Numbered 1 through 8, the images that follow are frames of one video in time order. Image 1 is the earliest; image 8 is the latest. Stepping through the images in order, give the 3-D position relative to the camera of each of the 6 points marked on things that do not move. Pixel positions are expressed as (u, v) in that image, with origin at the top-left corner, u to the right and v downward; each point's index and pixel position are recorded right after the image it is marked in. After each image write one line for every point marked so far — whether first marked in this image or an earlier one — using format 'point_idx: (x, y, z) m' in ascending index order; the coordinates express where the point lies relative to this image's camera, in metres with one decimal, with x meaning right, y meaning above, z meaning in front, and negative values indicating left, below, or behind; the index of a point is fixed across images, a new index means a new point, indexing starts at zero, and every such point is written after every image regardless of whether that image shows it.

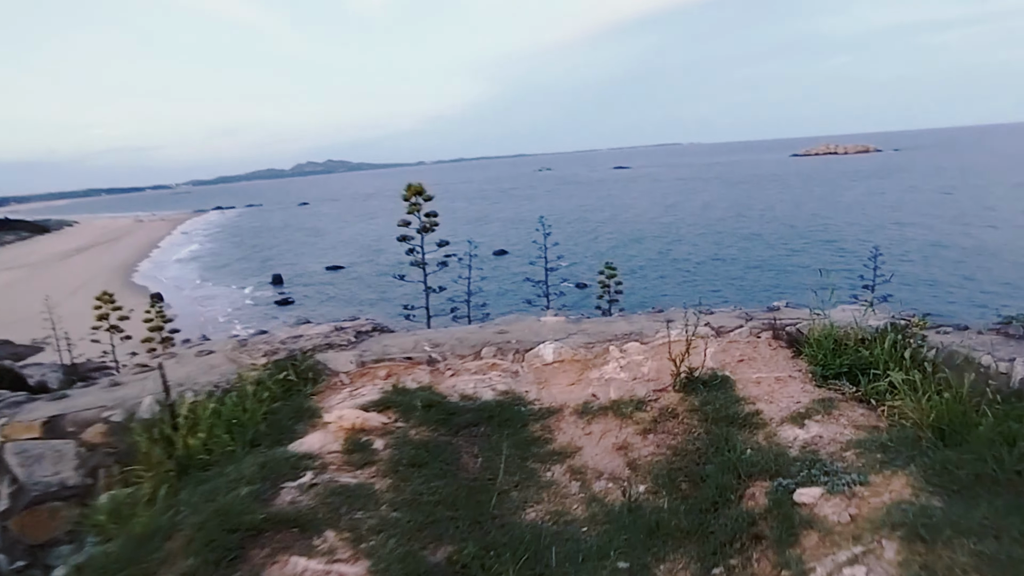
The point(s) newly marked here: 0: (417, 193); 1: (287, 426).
0: (-2.1, +2.1, +13.3) m
1: (-1.3, -0.8, +3.5) m
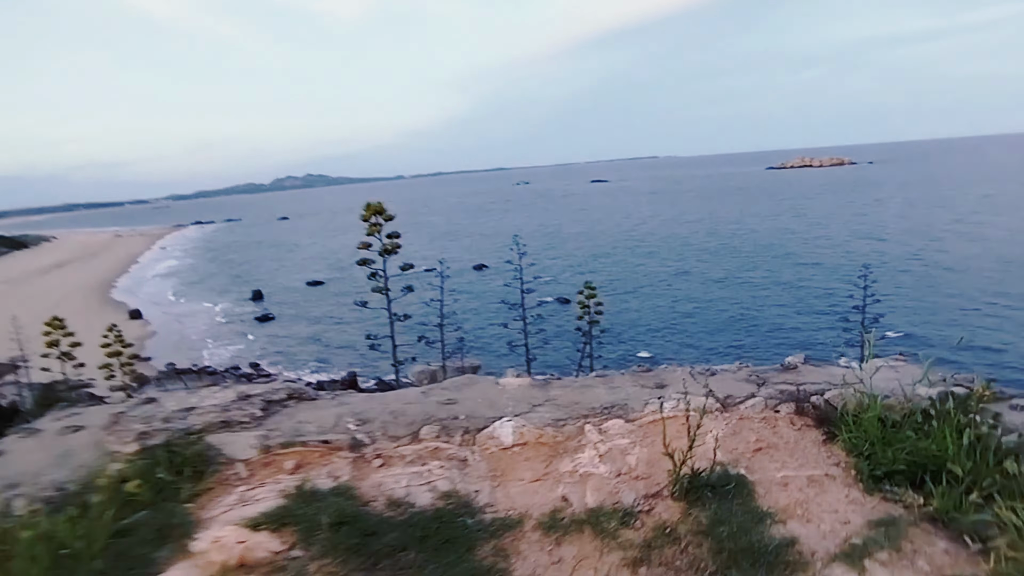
0: (-2.7, +1.5, +12.3) m
1: (-1.5, -1.1, +2.5) m
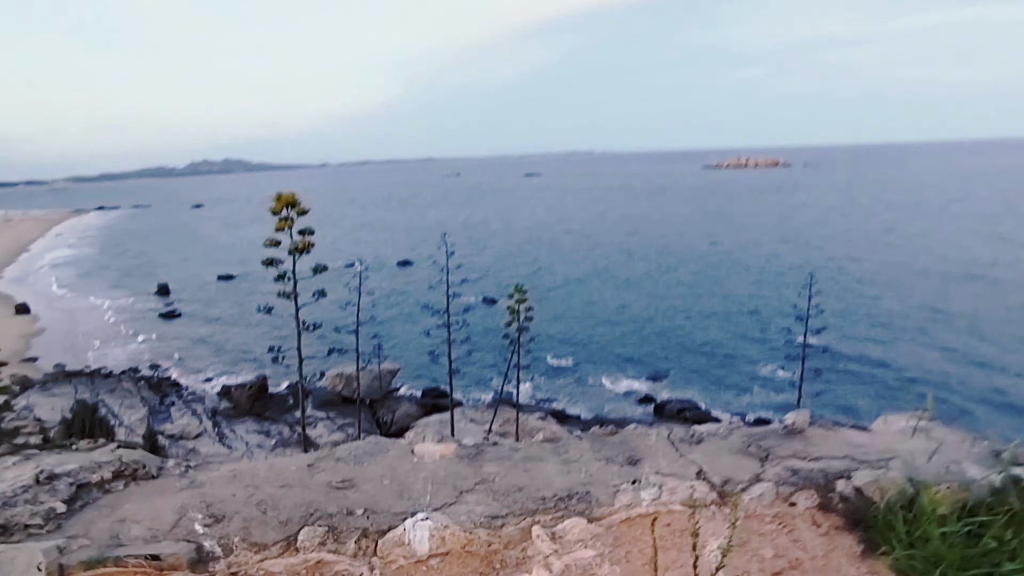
0: (-4.0, +1.5, +11.0) m
1: (-1.7, -1.2, +1.4) m
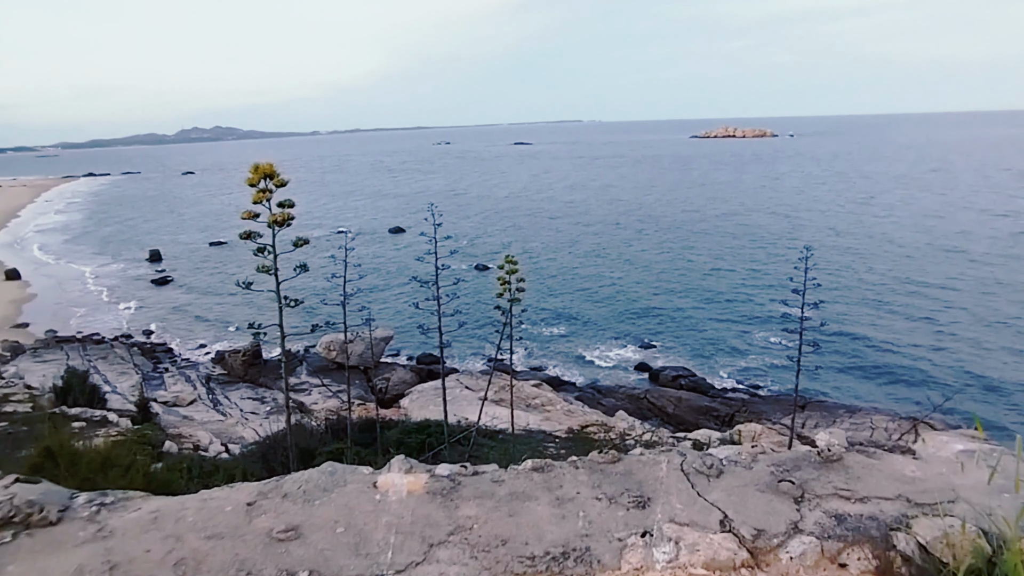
0: (-4.2, +1.9, +10.4) m
1: (-1.8, -1.3, +1.0) m
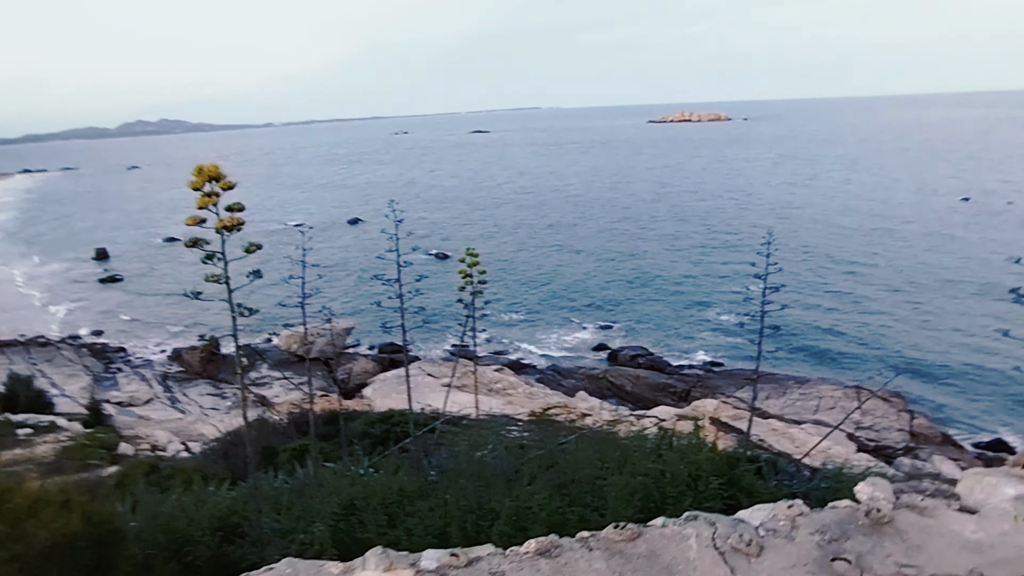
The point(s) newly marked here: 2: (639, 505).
0: (-4.8, +1.7, +9.7) m
1: (-1.7, -1.6, +0.5) m
2: (+1.1, -1.8, +5.4) m
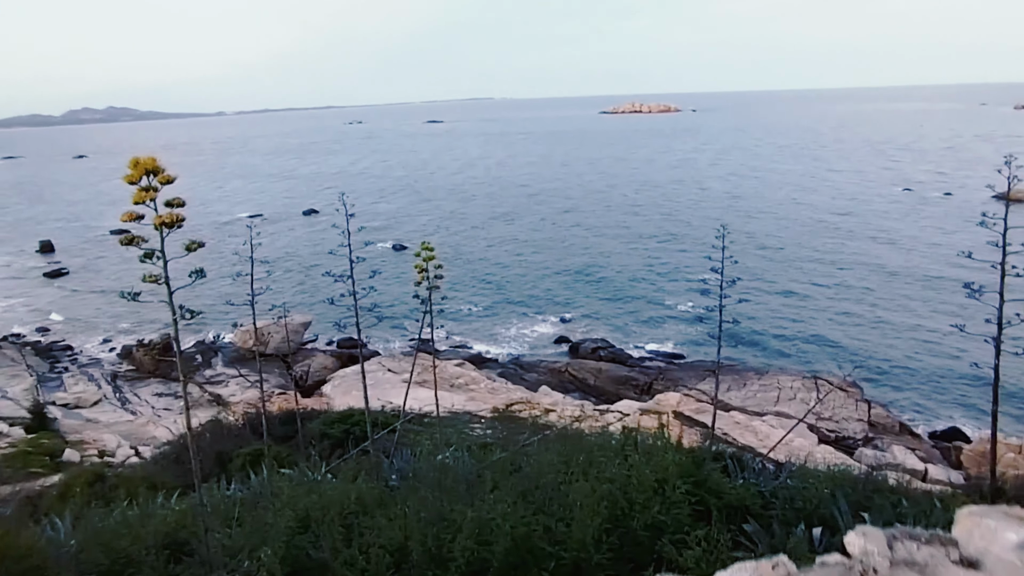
0: (-5.5, +1.6, +9.0) m
1: (-1.7, -1.7, +0.1) m
2: (+0.8, -1.9, +5.2) m
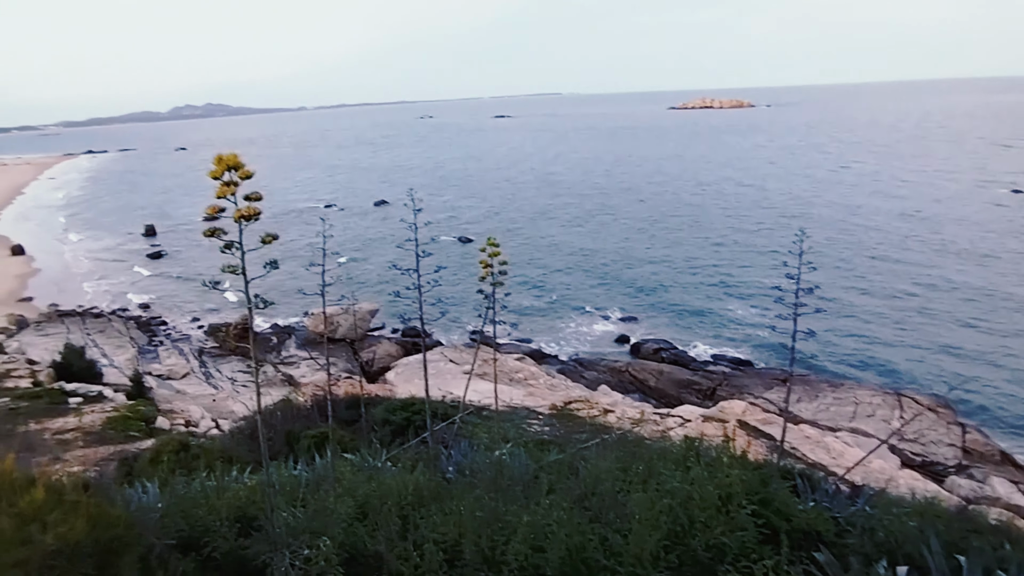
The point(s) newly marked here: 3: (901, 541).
0: (-4.4, +1.8, +9.3) m
1: (-1.7, -1.8, +0.1) m
2: (+1.2, -2.0, +4.9) m
3: (+3.4, -2.2, +5.4) m
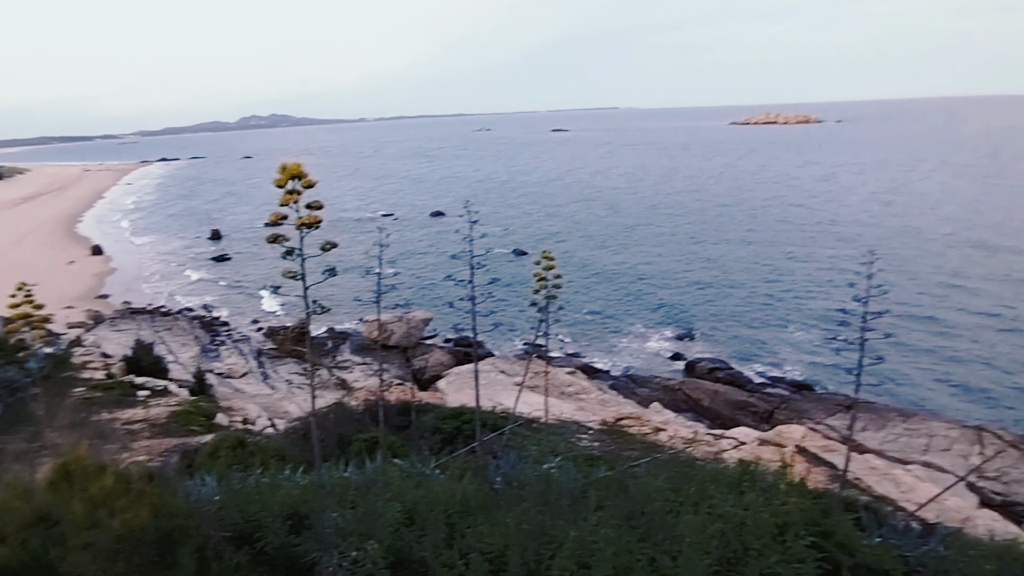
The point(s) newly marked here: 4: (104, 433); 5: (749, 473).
0: (-3.5, +1.8, +9.7) m
1: (-1.7, -1.7, +0.2) m
2: (+1.6, -2.1, +4.7) m
3: (+3.8, -2.4, +5.0) m
4: (-7.8, -2.8, +11.7) m
5: (+2.9, -2.3, +7.4) m
